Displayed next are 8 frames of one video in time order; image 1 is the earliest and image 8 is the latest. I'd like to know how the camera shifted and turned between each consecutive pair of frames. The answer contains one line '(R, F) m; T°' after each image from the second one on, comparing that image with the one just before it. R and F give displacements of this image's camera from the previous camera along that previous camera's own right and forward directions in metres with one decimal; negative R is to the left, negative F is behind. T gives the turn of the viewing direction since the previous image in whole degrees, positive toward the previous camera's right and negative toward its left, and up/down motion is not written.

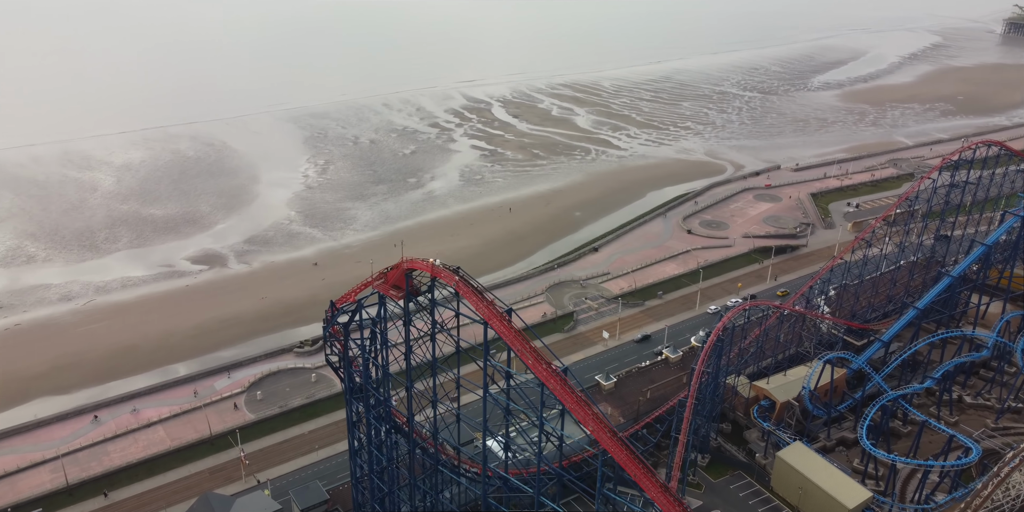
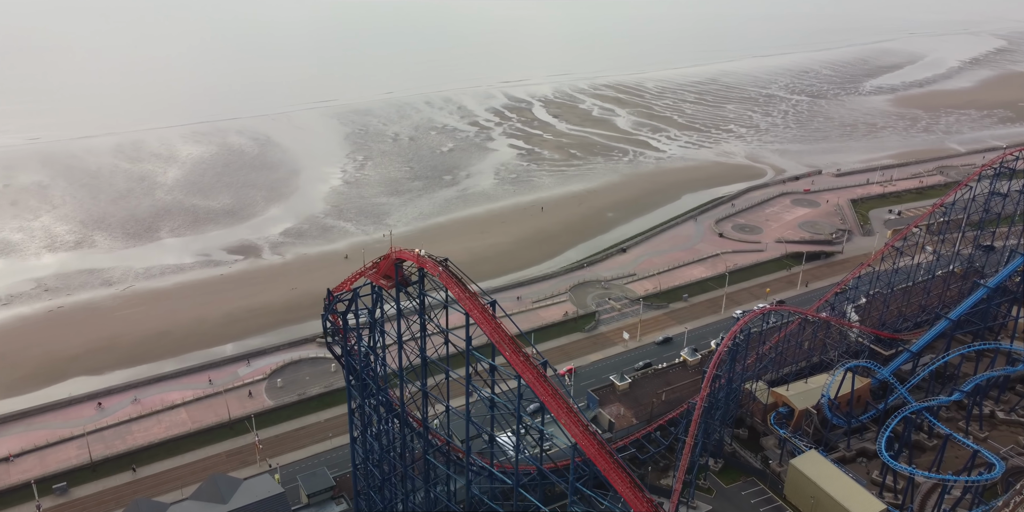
(+1.6, -0.3) m; -4°
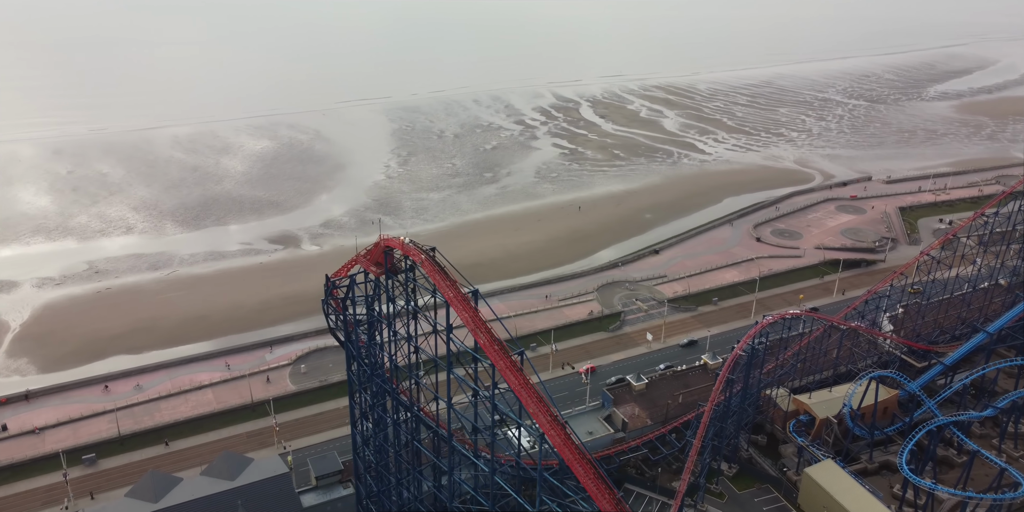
(+1.9, -0.3) m; -4°
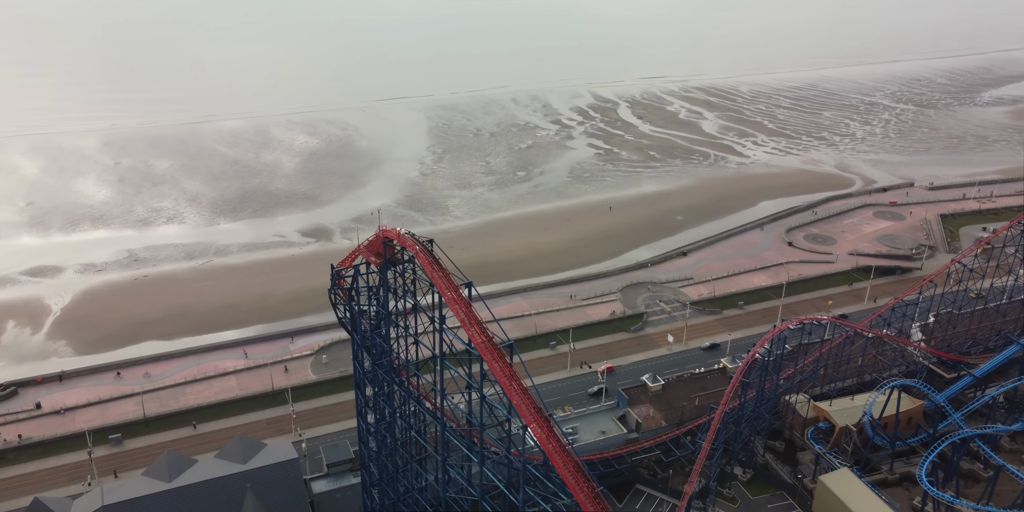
(+1.3, -0.2) m; -3°
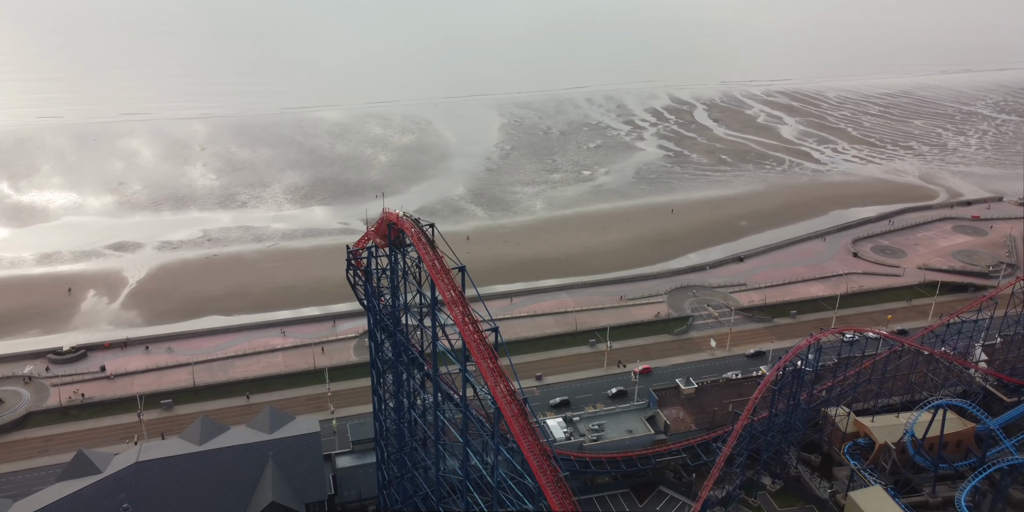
(+2.5, -0.4) m; -7°
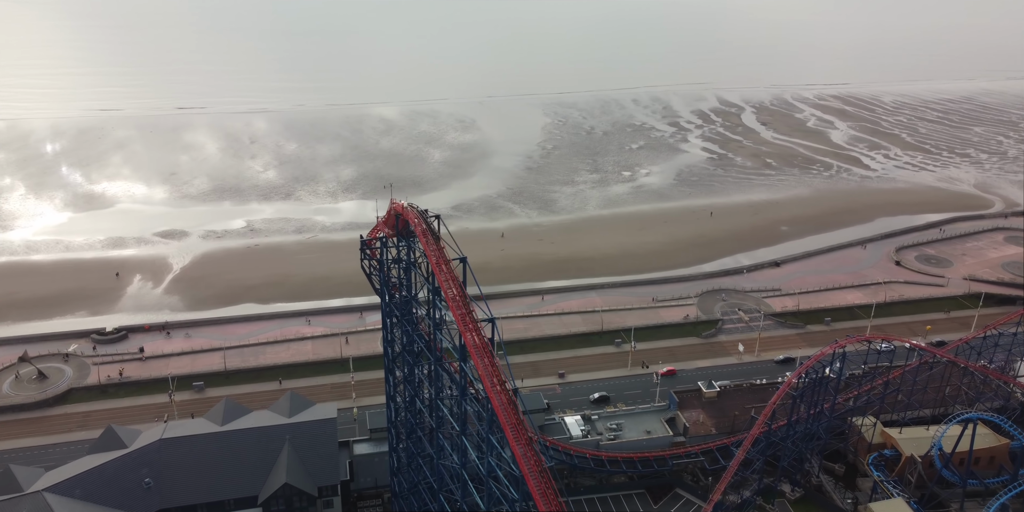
(+1.4, -0.2) m; -4°
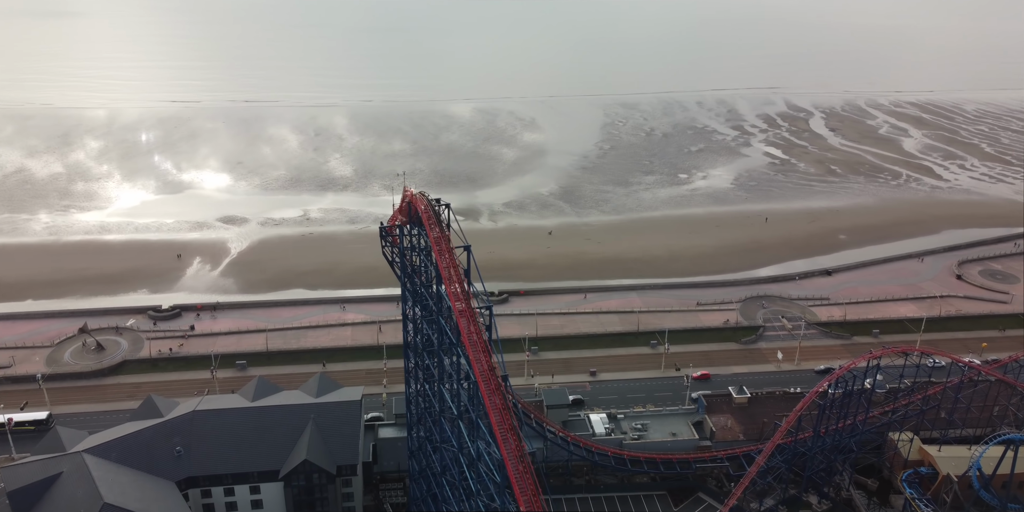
(+2.0, -0.3) m; -5°
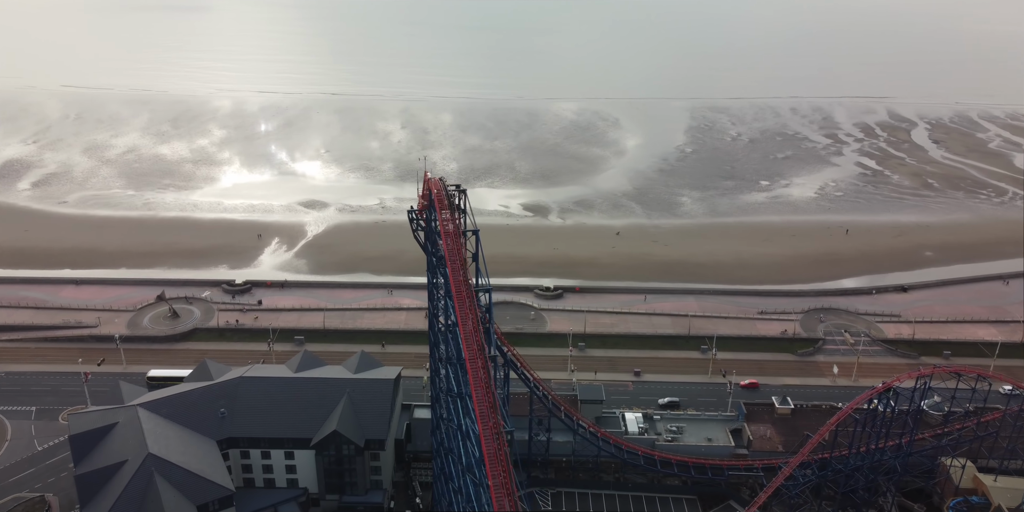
(+2.8, -0.3) m; -8°
